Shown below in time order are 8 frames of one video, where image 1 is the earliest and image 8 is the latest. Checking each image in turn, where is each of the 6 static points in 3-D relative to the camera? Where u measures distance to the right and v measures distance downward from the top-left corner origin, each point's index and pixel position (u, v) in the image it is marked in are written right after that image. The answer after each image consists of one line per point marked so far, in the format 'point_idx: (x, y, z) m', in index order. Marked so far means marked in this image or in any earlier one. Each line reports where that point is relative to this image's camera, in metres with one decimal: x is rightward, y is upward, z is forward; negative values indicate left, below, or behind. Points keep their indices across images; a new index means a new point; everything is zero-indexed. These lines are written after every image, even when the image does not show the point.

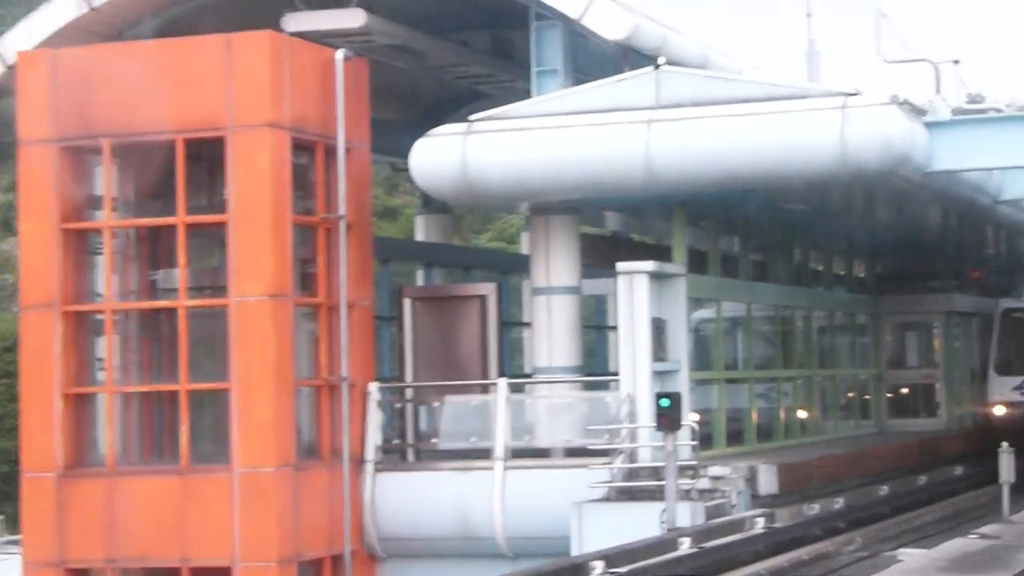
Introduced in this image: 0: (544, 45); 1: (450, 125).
0: (+0.4, +3.3, +19.7) m
1: (-0.8, +2.1, +18.7) m
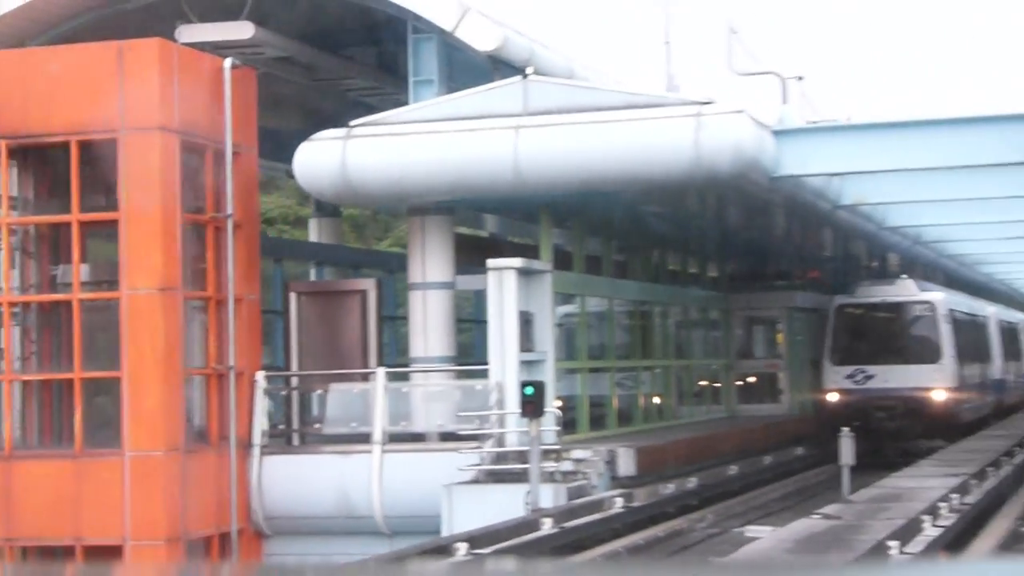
0: (-1.3, +3.3, +21.1) m
1: (-2.5, +2.2, +20.1) m
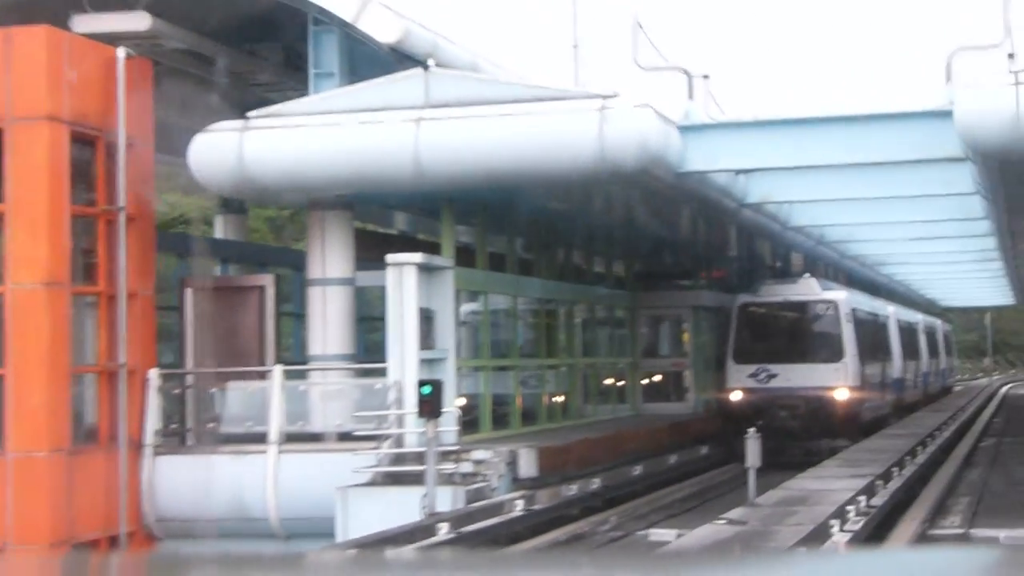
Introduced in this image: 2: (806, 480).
0: (-2.7, +3.4, +20.6) m
1: (-3.8, +2.2, +19.5) m
2: (+3.4, -2.2, +17.0) m
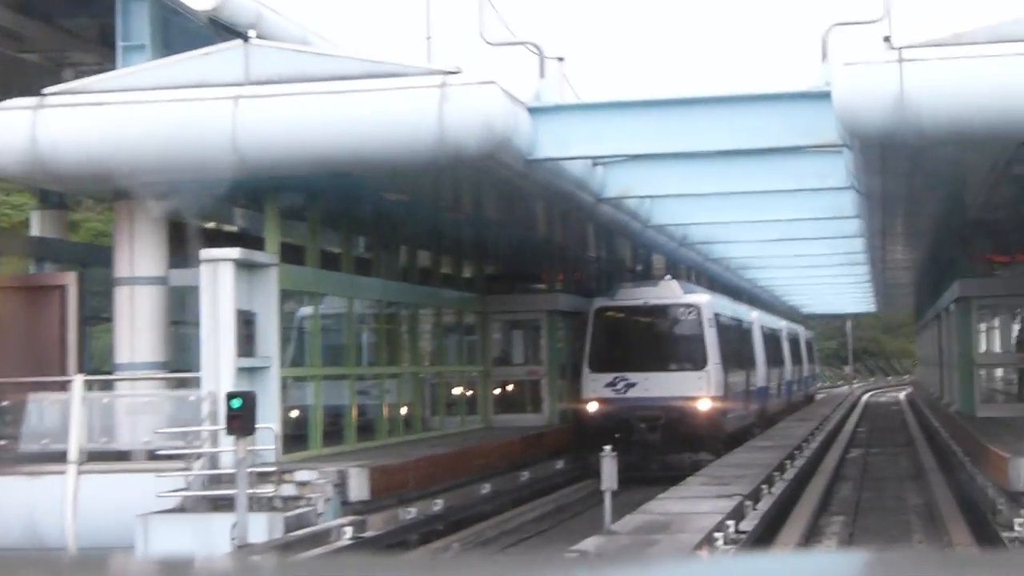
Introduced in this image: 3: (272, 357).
0: (-4.8, +3.4, +18.3) m
1: (-5.8, +2.3, +17.1) m
2: (+1.6, -2.2, +15.2) m
3: (-2.8, -0.8, +17.0) m
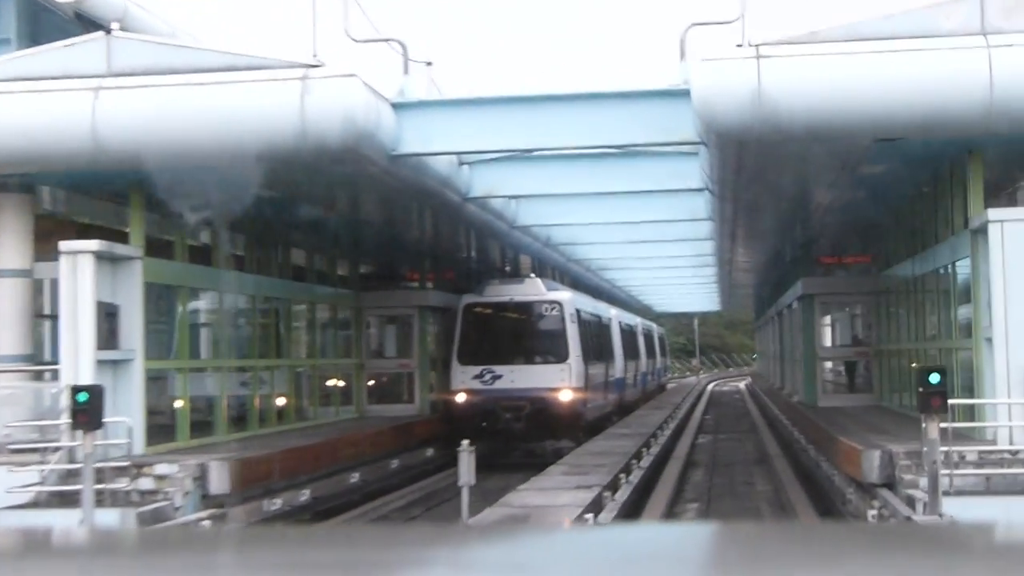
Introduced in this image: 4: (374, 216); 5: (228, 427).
0: (-6.4, +3.5, +18.5) m
1: (-7.3, +2.3, +17.2) m
2: (+0.2, -2.2, +16.1) m
3: (-4.3, -0.7, +17.4) m
4: (-1.9, +1.0, +19.9) m
5: (-3.8, -1.9, +19.6) m
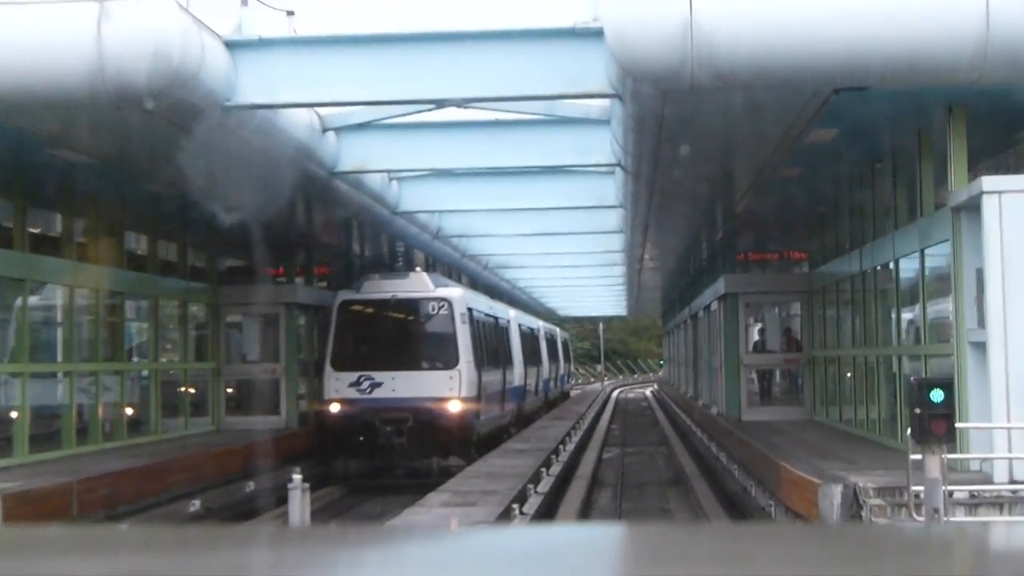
0: (-7.7, +3.6, +15.5) m
1: (-8.5, +2.5, +14.2) m
2: (-0.9, -2.1, +13.5) m
3: (-5.6, -0.6, +14.5) m
4: (-3.3, +1.1, +17.1) m
5: (-5.2, -1.8, +16.8) m
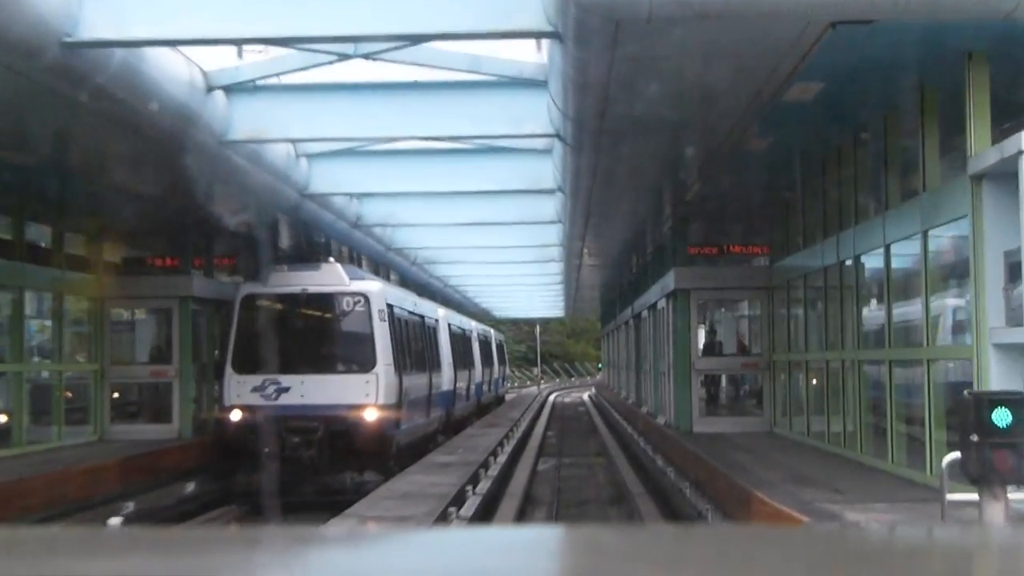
0: (-8.4, +3.7, +13.2) m
1: (-9.2, +2.6, +11.8) m
2: (-1.6, -2.0, +11.5) m
3: (-6.2, -0.5, +12.3) m
4: (-4.1, +1.1, +15.0) m
5: (-5.9, -1.7, +14.6) m
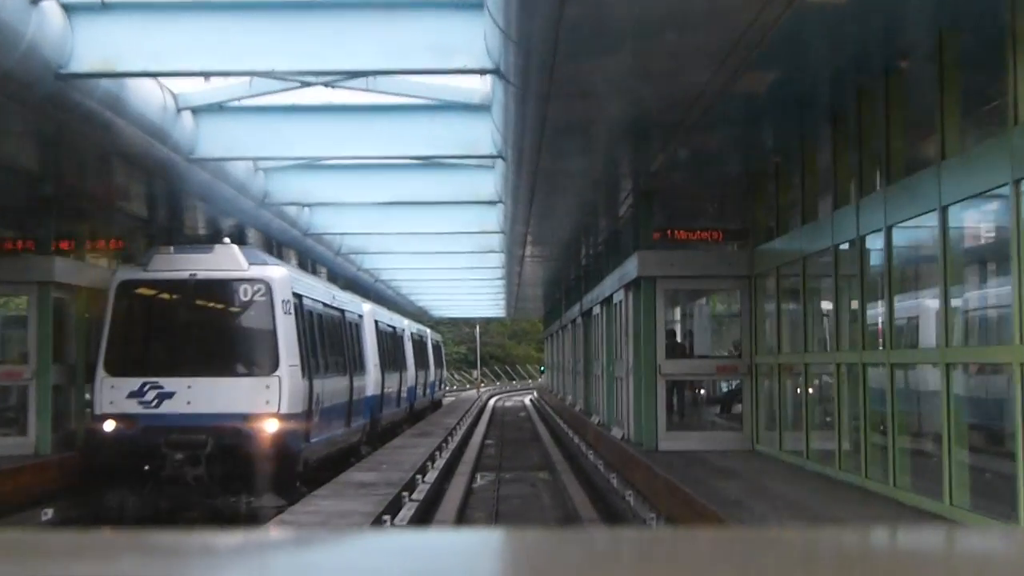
0: (-8.9, +3.9, +10.3) m
1: (-9.6, +2.8, +8.9) m
2: (-2.1, -1.9, +8.8) m
3: (-6.7, -0.3, +9.5) m
4: (-4.7, +1.3, +12.3) m
5: (-6.5, -1.5, +11.8) m
